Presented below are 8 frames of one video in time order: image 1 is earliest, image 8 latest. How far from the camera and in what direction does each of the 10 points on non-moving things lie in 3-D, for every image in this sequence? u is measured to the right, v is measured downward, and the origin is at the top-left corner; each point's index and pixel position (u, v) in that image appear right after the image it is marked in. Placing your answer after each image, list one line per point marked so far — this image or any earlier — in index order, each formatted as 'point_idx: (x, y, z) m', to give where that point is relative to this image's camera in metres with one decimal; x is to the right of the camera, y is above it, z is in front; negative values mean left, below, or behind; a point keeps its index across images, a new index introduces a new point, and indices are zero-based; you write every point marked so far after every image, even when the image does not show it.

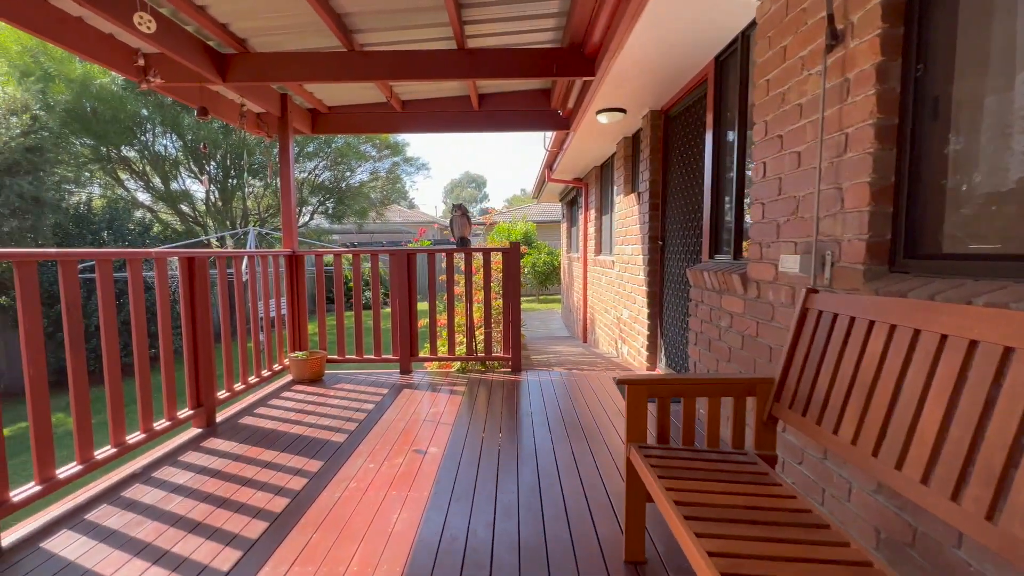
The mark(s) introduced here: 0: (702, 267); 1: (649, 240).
0: (+1.1, +0.1, +2.7) m
1: (+1.1, +0.4, +3.7) m
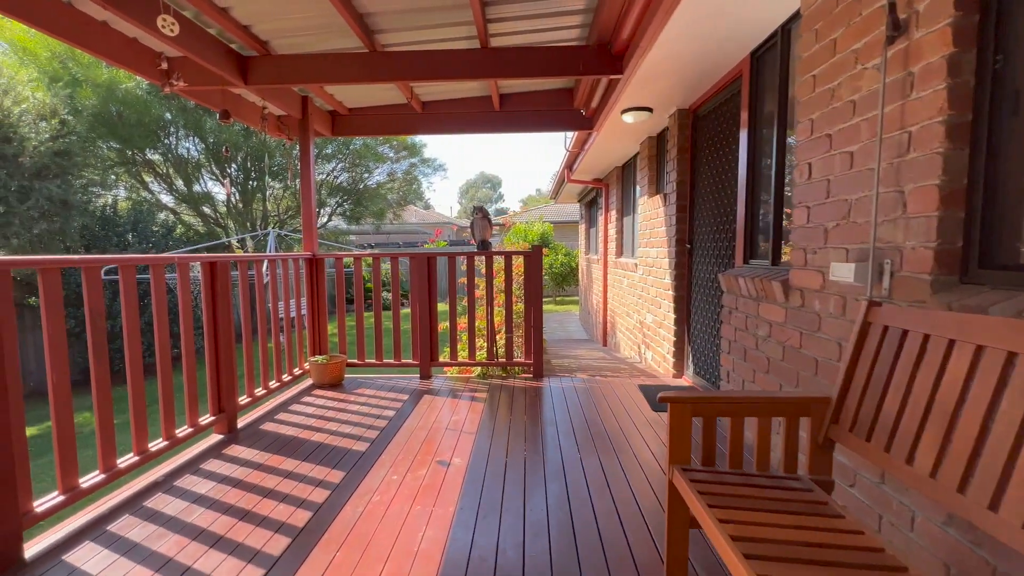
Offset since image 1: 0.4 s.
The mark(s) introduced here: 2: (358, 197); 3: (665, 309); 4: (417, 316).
0: (+1.3, +0.1, +2.5) m
1: (+1.3, +0.4, +3.6) m
2: (-3.6, +2.1, +10.5) m
3: (+1.3, -0.2, +3.8) m
4: (-0.8, -0.2, +3.8) m
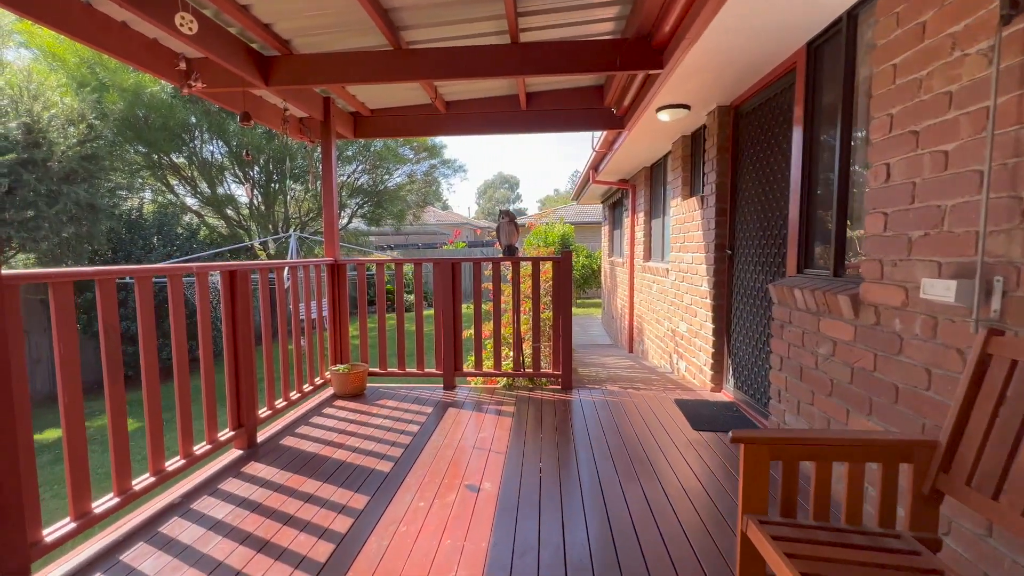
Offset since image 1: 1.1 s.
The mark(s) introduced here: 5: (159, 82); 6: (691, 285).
0: (+1.4, 0.0, +2.3) m
1: (+1.5, +0.3, +3.4) m
2: (-3.1, +2.1, +10.5) m
3: (+1.5, -0.2, +3.6) m
4: (-0.6, -0.3, +3.6) m
5: (-5.6, +3.2, +7.1) m
6: (+1.5, 0.0, +3.9) m
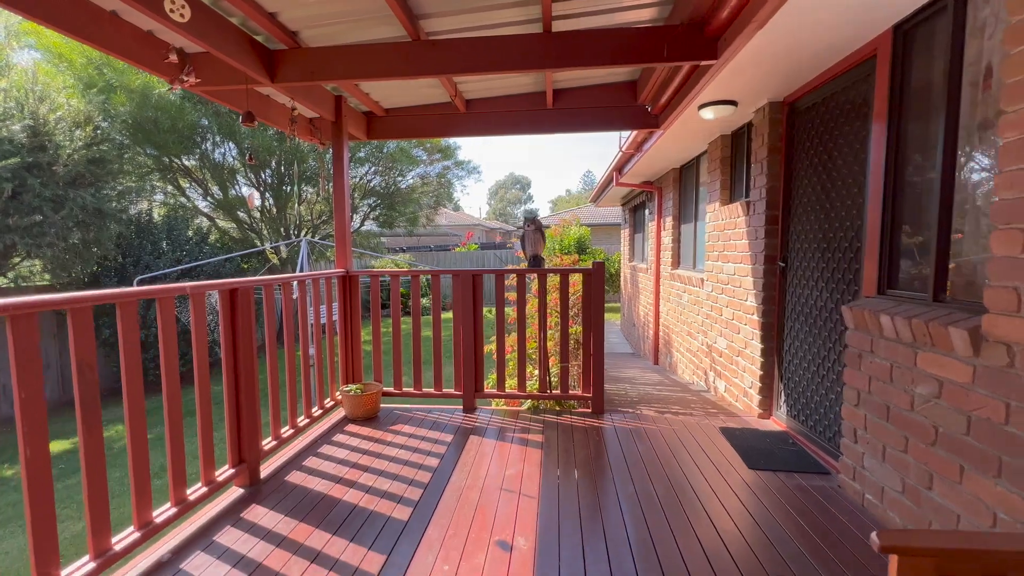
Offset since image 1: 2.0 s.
0: (+1.6, -0.1, +2.0) m
1: (+1.7, +0.2, +3.0) m
2: (-2.7, +2.0, +10.3) m
3: (+1.7, -0.4, +3.3) m
4: (-0.4, -0.4, +3.4) m
5: (-5.3, +3.1, +6.9) m
6: (+1.7, -0.1, +3.6) m
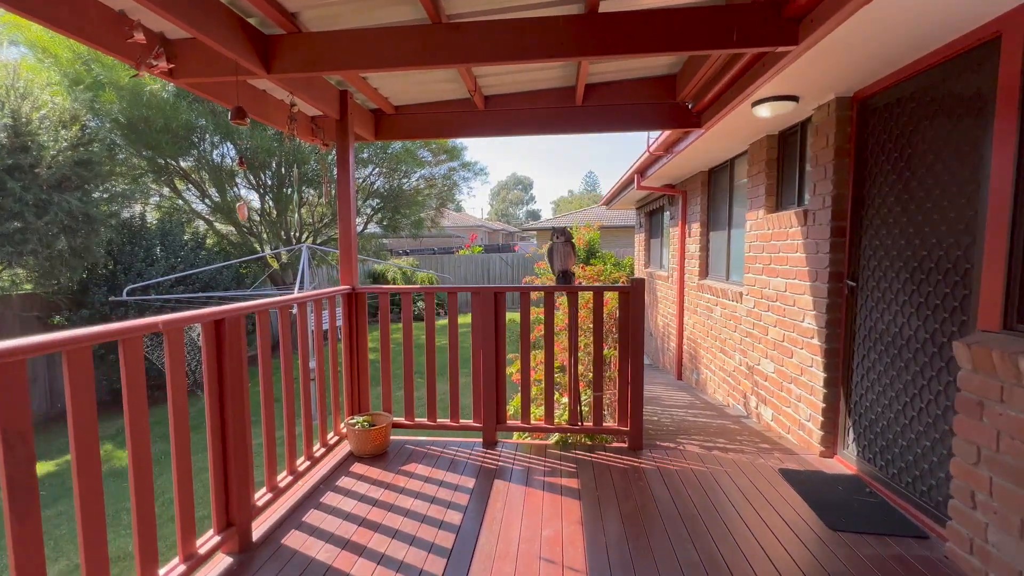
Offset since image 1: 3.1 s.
0: (+1.8, -0.2, +1.6) m
1: (+1.9, +0.1, +2.7) m
2: (-2.6, +1.9, +9.9) m
3: (+1.9, -0.5, +2.9) m
4: (-0.2, -0.5, +3.0) m
5: (-5.1, +3.0, +6.6) m
6: (+1.9, -0.2, +3.2) m
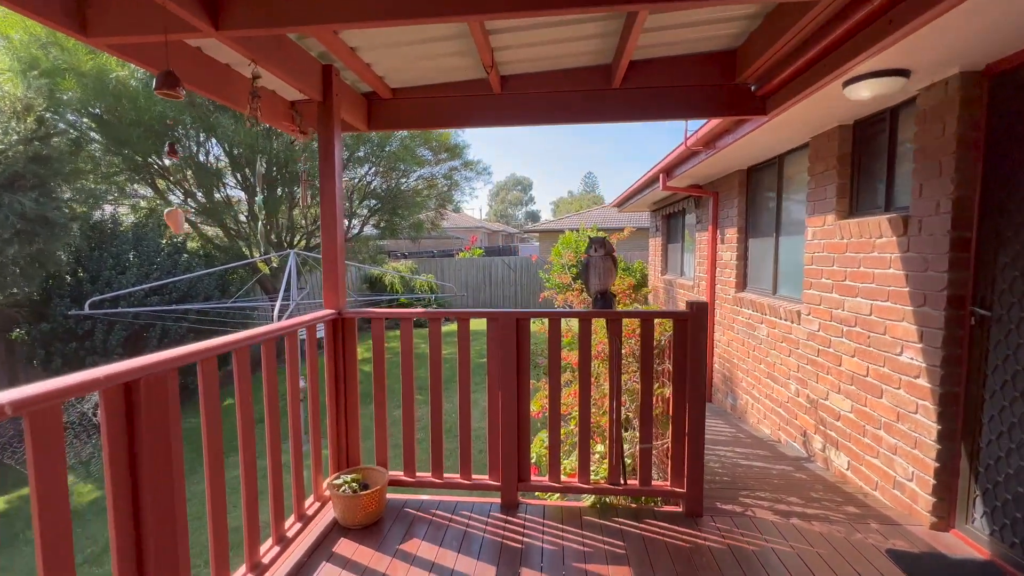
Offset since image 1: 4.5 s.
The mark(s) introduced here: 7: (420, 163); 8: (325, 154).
0: (+1.9, -0.3, +1.0) m
1: (+2.0, -0.1, +2.1) m
2: (-2.5, +1.7, +9.3) m
3: (+2.0, -0.6, +2.4) m
4: (-0.1, -0.7, +2.4) m
5: (-5.0, +2.9, +6.0) m
6: (+2.0, -0.3, +2.6) m
7: (-1.9, +2.6, +9.4) m
8: (-1.0, +0.7, +2.4) m
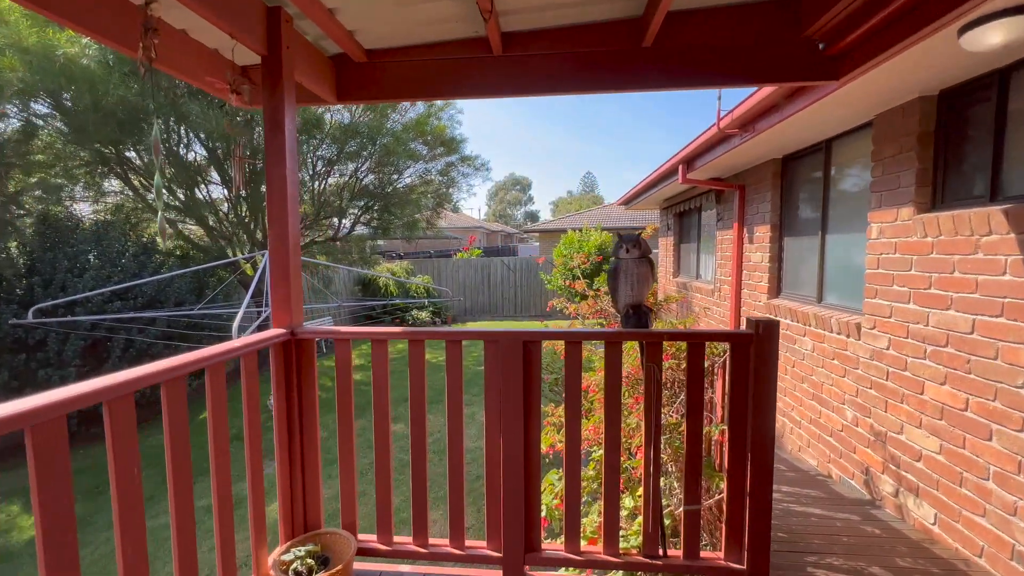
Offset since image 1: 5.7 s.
0: (+1.9, -0.4, +0.5) m
1: (+2.0, -0.1, +1.6) m
2: (-2.4, +1.7, +8.8) m
3: (+2.0, -0.7, +1.8) m
4: (-0.1, -0.7, +1.8) m
5: (-5.0, +2.8, +5.4) m
6: (+2.1, -0.4, +2.1) m
7: (-1.9, +2.6, +8.9) m
8: (-1.0, +0.7, +1.8) m
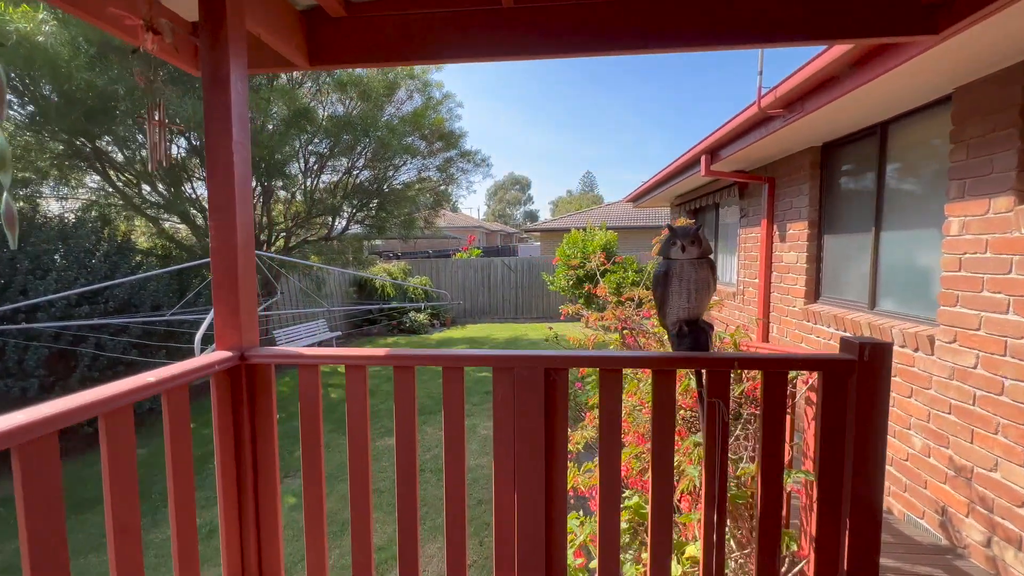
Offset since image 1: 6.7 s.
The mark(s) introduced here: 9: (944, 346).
0: (+2.0, -0.4, +0.1) m
1: (+2.1, -0.1, +1.1) m
2: (-2.4, +1.6, +8.3) m
3: (+2.1, -0.7, +1.4) m
4: (0.0, -0.7, +1.4) m
5: (-5.0, +2.8, +5.0) m
6: (+2.1, -0.4, +1.6) m
7: (-1.9, +2.5, +8.4) m
8: (-0.9, +0.6, +1.4) m
9: (+2.2, -0.3, +2.2) m
